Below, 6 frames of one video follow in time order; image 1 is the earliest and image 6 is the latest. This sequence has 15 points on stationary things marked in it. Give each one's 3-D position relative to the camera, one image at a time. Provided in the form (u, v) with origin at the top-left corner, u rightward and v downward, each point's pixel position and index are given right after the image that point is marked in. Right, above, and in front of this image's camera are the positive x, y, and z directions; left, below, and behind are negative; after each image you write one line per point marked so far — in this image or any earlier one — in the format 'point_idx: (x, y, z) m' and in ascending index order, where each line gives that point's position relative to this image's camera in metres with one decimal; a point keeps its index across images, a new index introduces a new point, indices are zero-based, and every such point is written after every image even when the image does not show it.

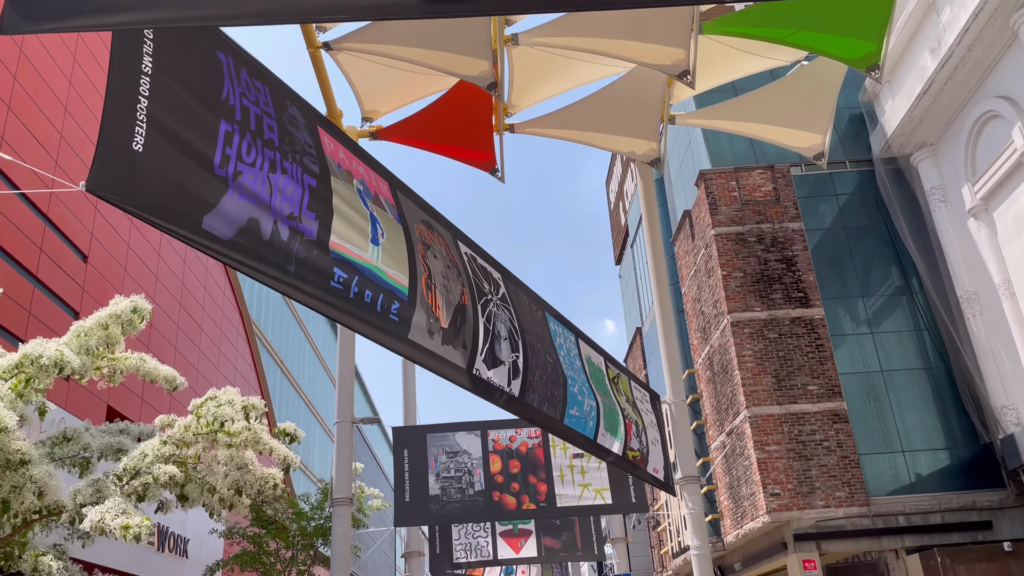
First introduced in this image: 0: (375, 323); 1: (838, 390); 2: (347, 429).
0: (-1.0, -0.3, +6.3) m
1: (+7.4, -2.3, +18.8) m
2: (-3.0, -2.6, +15.2) m
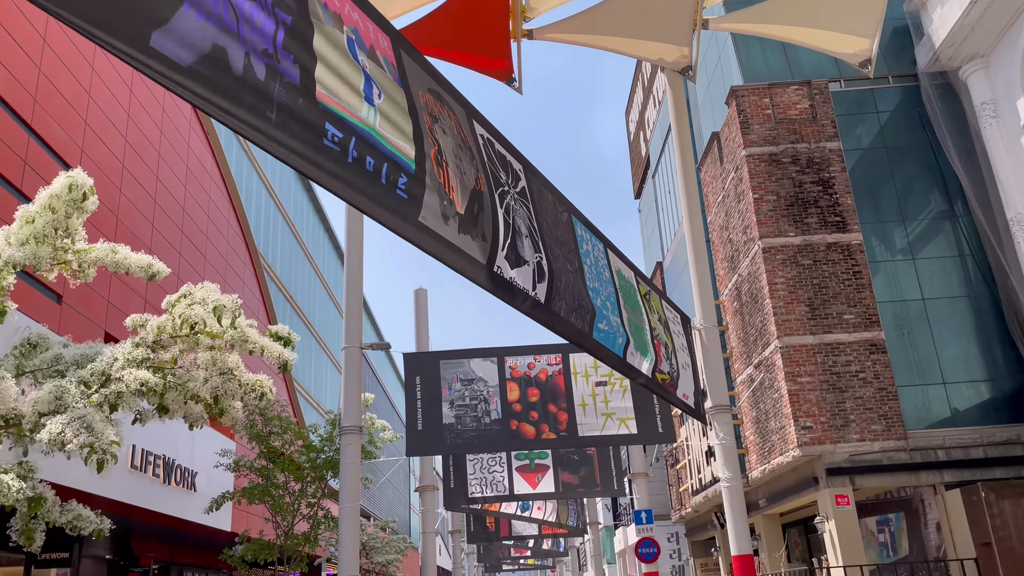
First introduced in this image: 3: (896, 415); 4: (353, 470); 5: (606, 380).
0: (-0.9, +0.6, +5.2) m
1: (+7.8, -0.7, +17.8) m
2: (-2.7, -1.1, +14.3) m
3: (+7.9, -2.6, +17.1) m
4: (-2.6, -2.9, +13.4) m
5: (+1.8, -1.6, +15.1) m
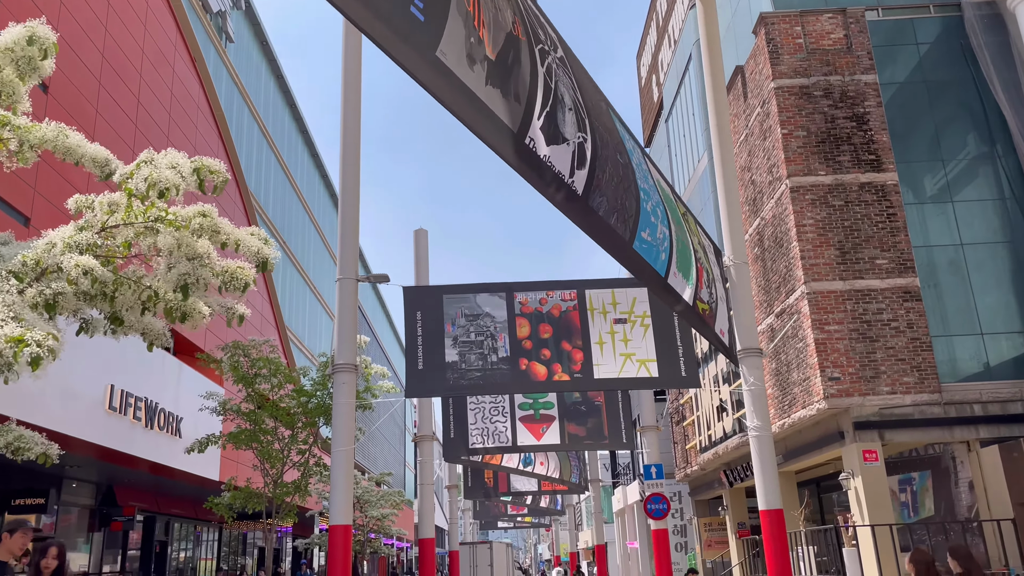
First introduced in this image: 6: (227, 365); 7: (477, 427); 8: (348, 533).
0: (-0.6, +1.3, +3.9) m
1: (+7.9, +0.5, +16.5) m
2: (-2.5, 0.0, +13.0) m
3: (+8.0, -1.5, +16.0) m
4: (-2.4, -1.8, +12.2) m
5: (+1.9, -0.5, +13.9) m
6: (-5.6, -1.5, +16.3) m
7: (-0.8, -3.2, +19.2) m
8: (-2.3, -3.5, +11.8) m
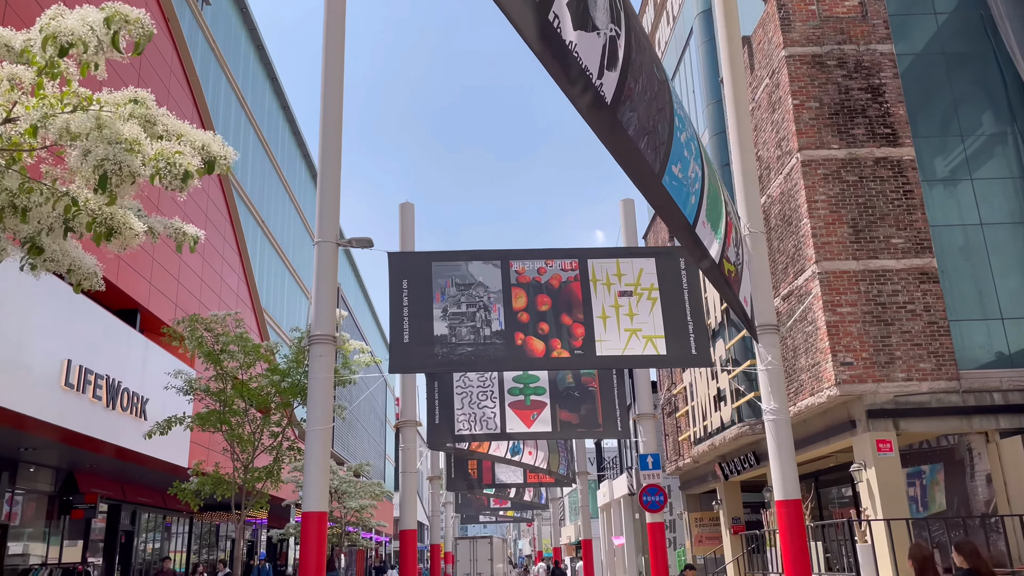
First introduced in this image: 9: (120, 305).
0: (-0.5, +1.7, +2.8) m
1: (+7.8, +0.8, +15.6) m
2: (-2.6, +0.5, +11.9) m
3: (+7.9, -1.2, +15.0) m
4: (-2.5, -1.3, +11.1) m
5: (+1.8, 0.0, +12.8) m
6: (-5.8, -0.9, +15.0) m
7: (-1.1, -2.7, +18.1) m
8: (-2.4, -3.0, +10.6) m
9: (-8.8, -0.4, +18.5) m
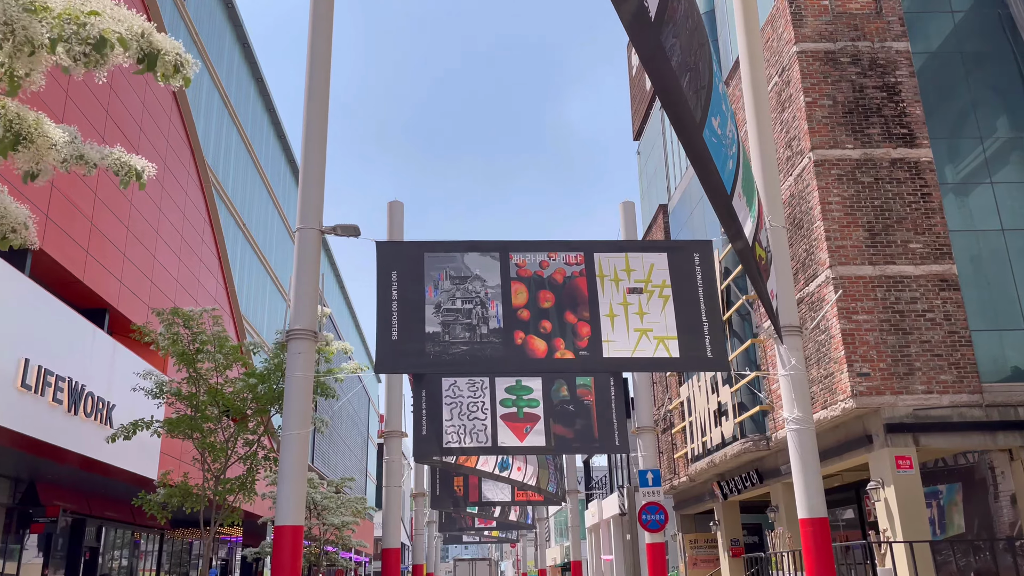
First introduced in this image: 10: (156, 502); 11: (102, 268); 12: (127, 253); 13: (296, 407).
0: (-0.3, +2.0, +1.8) m
1: (+7.7, +0.7, +14.8) m
2: (-2.6, +0.6, +10.8) m
3: (+7.8, -1.3, +14.1) m
4: (-2.5, -1.2, +10.0) m
5: (+1.8, 0.0, +11.8) m
6: (-5.9, -0.9, +13.9) m
7: (-1.2, -2.8, +17.0) m
8: (-2.5, -2.8, +9.5) m
9: (-8.9, -0.3, +17.3) m
10: (-6.2, -3.7, +14.5) m
11: (-8.4, +0.4, +17.0) m
12: (-8.5, +0.8, +18.2) m
13: (-2.6, -1.4, +10.0) m
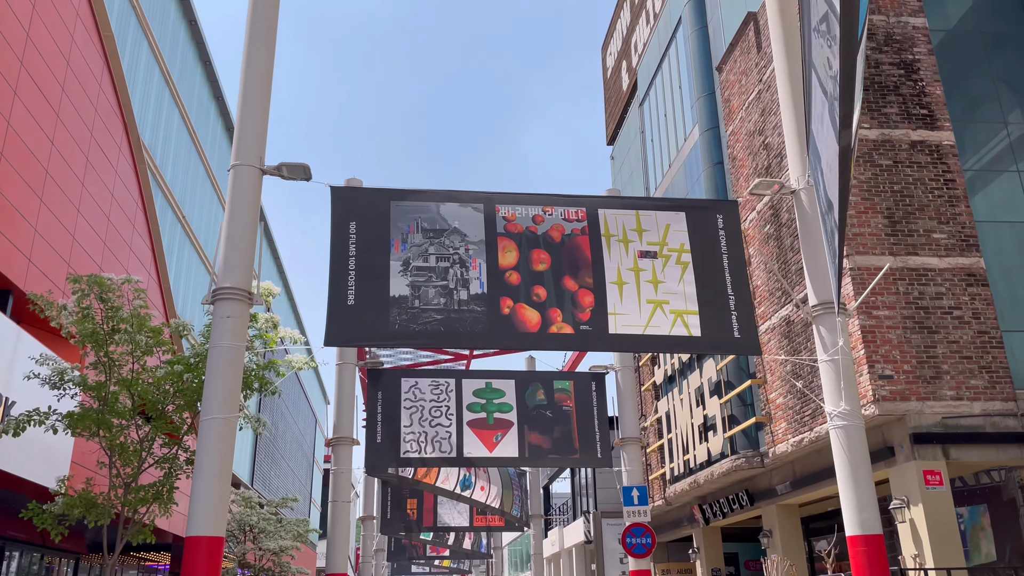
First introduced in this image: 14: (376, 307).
0: (+0.1, +2.8, -0.1) m
1: (+7.3, +0.7, +13.2) m
2: (-2.8, +1.1, +8.7) m
3: (+7.4, -1.2, +12.5) m
4: (-2.7, -0.7, +7.9) m
5: (+1.6, +0.3, +10.0) m
6: (-6.2, -0.4, +11.6) m
7: (-1.8, -2.6, +14.9) m
8: (-2.6, -2.3, +7.3) m
9: (-9.4, +0.1, +14.8) m
10: (-6.7, -3.3, +12.0) m
11: (-8.9, +0.8, +14.5) m
12: (-9.0, +1.2, +15.7) m
13: (-2.7, -0.9, +7.8) m
14: (-1.4, -0.2, +8.5) m
